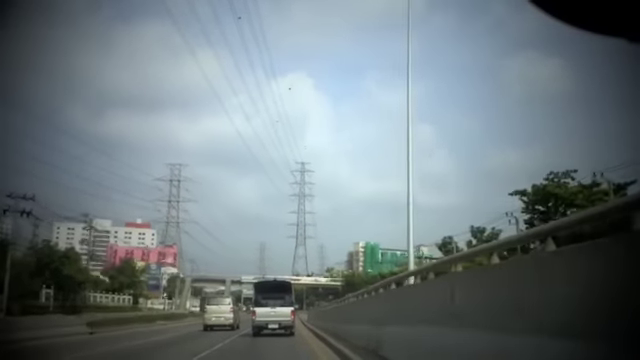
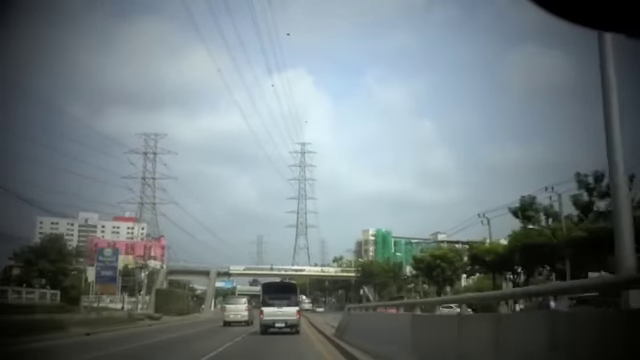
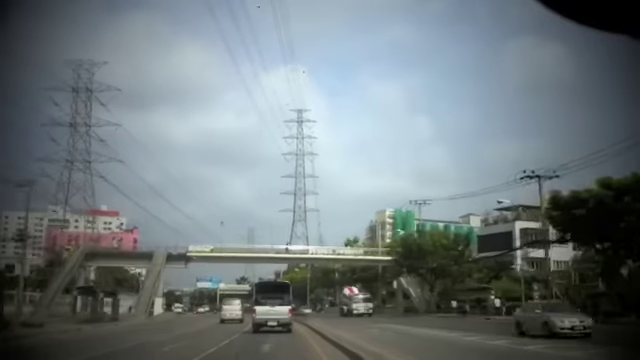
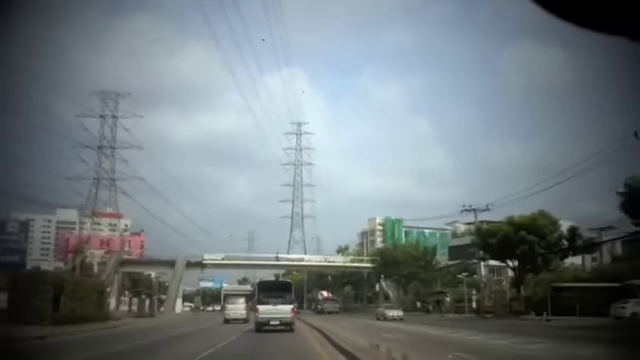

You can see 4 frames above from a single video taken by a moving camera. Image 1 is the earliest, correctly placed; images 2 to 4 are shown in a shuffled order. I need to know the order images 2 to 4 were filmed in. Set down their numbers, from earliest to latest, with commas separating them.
2, 4, 3
